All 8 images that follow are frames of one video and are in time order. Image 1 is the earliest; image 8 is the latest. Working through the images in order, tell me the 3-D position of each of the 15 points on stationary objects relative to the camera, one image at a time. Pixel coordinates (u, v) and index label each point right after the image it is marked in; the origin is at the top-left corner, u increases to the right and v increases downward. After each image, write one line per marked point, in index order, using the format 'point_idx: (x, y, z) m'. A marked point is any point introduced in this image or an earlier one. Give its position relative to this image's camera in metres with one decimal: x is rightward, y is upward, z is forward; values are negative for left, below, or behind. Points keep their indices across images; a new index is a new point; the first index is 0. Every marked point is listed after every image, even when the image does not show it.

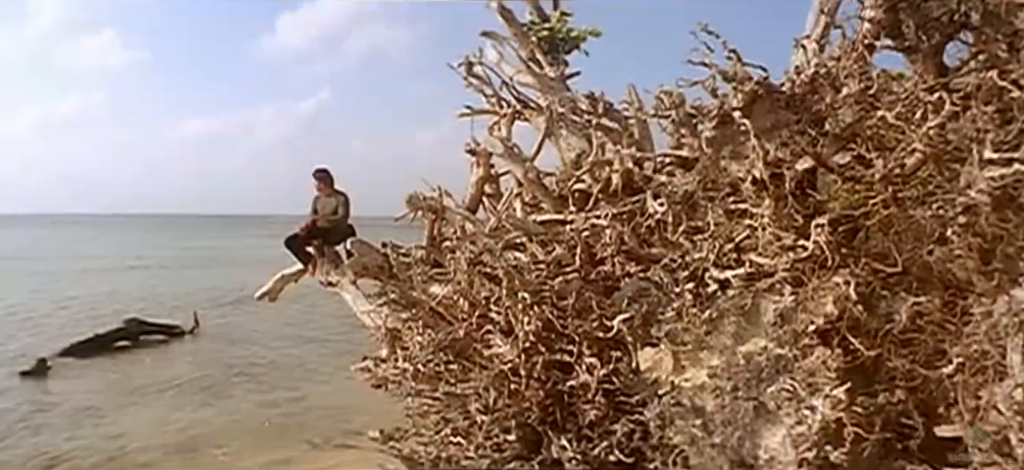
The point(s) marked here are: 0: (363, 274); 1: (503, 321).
0: (-1.2, -0.3, +6.3) m
1: (-0.1, -0.6, +4.9) m
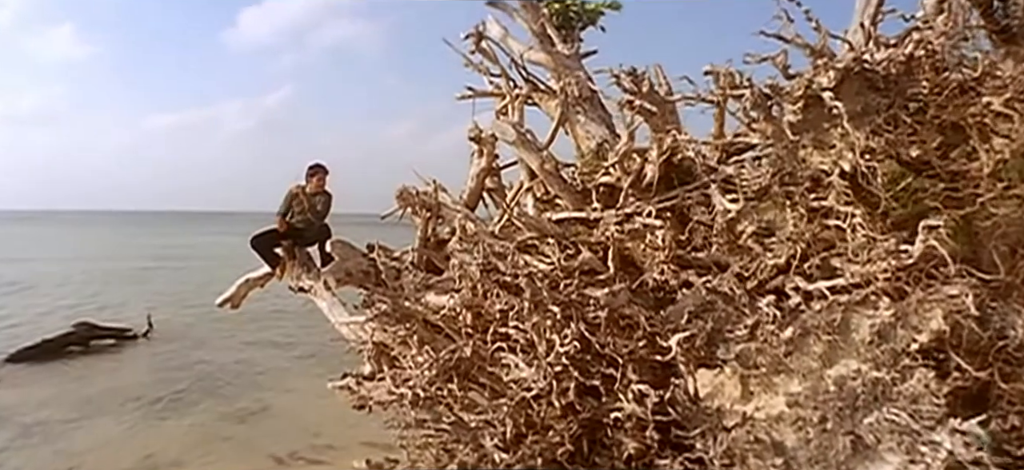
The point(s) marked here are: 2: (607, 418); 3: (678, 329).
0: (-1.2, -0.3, +5.4) m
1: (+0.1, -0.6, +4.2) m
2: (+0.5, -1.0, +3.9) m
3: (+0.9, -0.5, +3.9) m
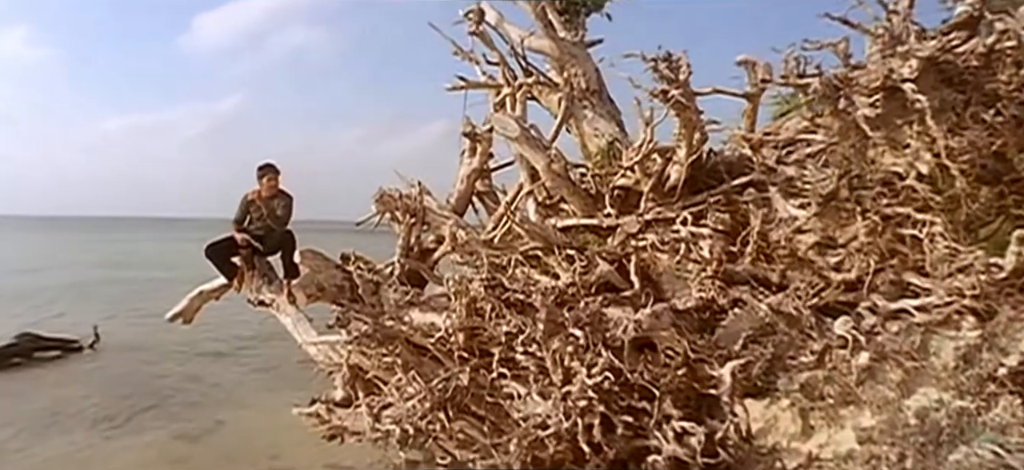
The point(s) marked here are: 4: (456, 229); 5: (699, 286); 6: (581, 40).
0: (-1.2, -0.4, +4.7) m
1: (+0.1, -0.6, +3.6) m
2: (+0.6, -1.0, +3.3) m
3: (+1.0, -0.5, +3.4) m
4: (-0.3, 0.0, +4.5) m
5: (+1.0, -0.3, +3.7) m
6: (+0.4, +1.2, +4.6) m
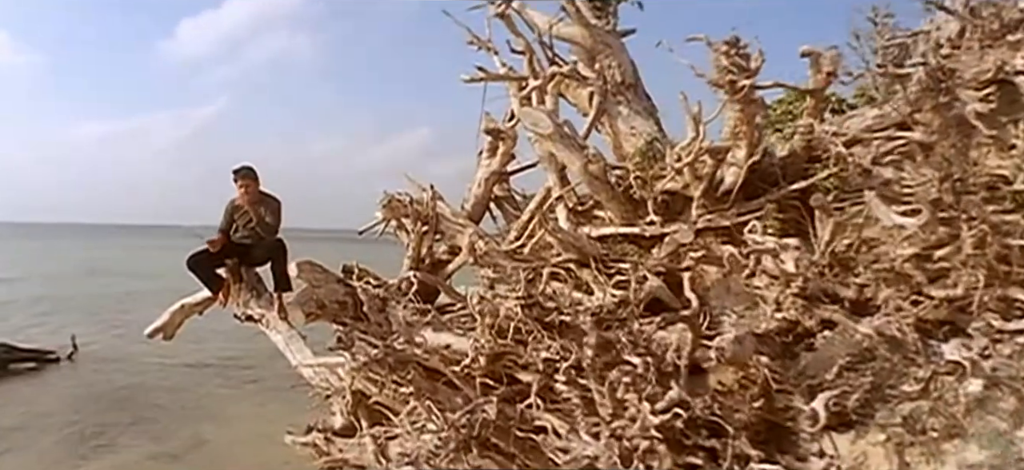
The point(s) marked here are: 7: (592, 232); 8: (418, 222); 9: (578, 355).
0: (-1.1, -0.5, +4.2) m
1: (+0.3, -0.7, +3.1) m
2: (+0.7, -1.0, +2.8) m
3: (+1.2, -0.6, +2.9) m
4: (-0.2, 0.0, +4.0) m
5: (+1.1, -0.3, +3.2) m
6: (+0.6, +1.1, +4.1) m
7: (+0.4, 0.0, +3.9) m
8: (-0.5, +0.1, +4.2) m
9: (+0.3, -0.5, +3.2) m
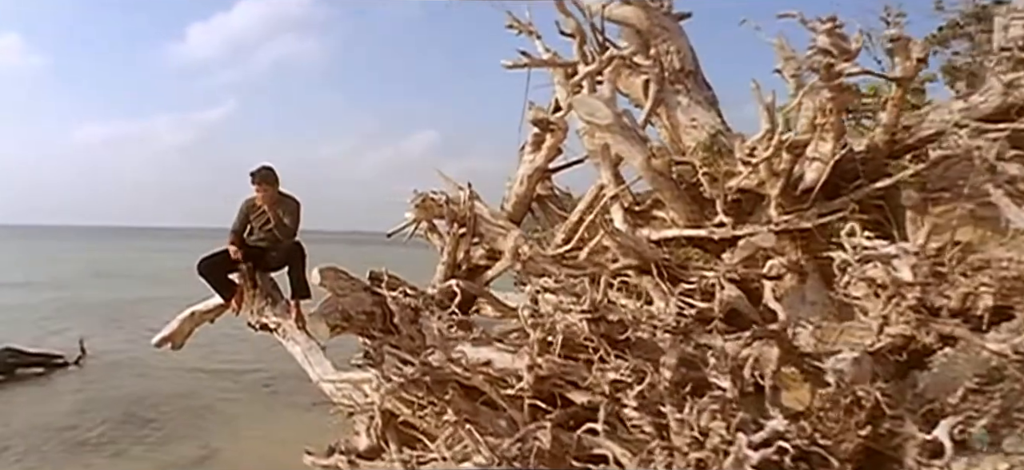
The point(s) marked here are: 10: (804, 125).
0: (-0.9, -0.5, +3.8) m
1: (+0.5, -0.7, +2.7) m
2: (+1.0, -1.1, +2.4) m
3: (+1.4, -0.6, +2.5) m
4: (0.0, 0.0, +3.6) m
5: (+1.4, -0.3, +2.8) m
6: (+0.8, +1.1, +3.7) m
7: (+0.6, 0.0, +3.5) m
8: (-0.3, +0.1, +3.8) m
9: (+0.5, -0.5, +2.7) m
10: (+1.4, +0.5, +3.6) m
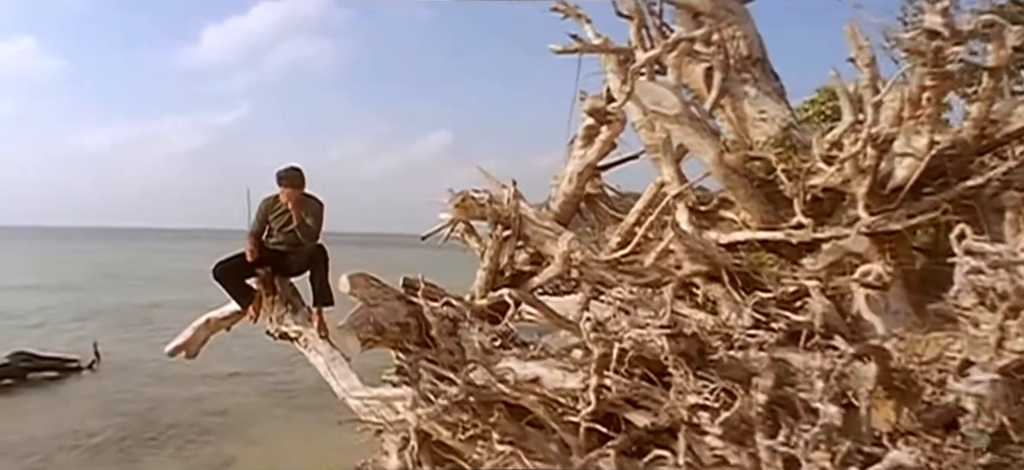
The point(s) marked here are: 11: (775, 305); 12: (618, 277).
0: (-0.6, -0.5, +3.4) m
1: (+0.7, -0.7, +2.3) m
2: (+1.2, -1.1, +2.1) m
3: (+1.6, -0.6, +2.1) m
4: (+0.3, 0.0, +3.3) m
5: (+1.6, -0.3, +2.4) m
6: (+1.0, +1.1, +3.4) m
7: (+0.9, 0.0, +3.1) m
8: (-0.1, +0.1, +3.4) m
9: (+0.7, -0.5, +2.4) m
10: (+1.6, +0.5, +3.2) m
11: (+1.1, -0.3, +3.0) m
12: (+0.4, -0.2, +3.1) m
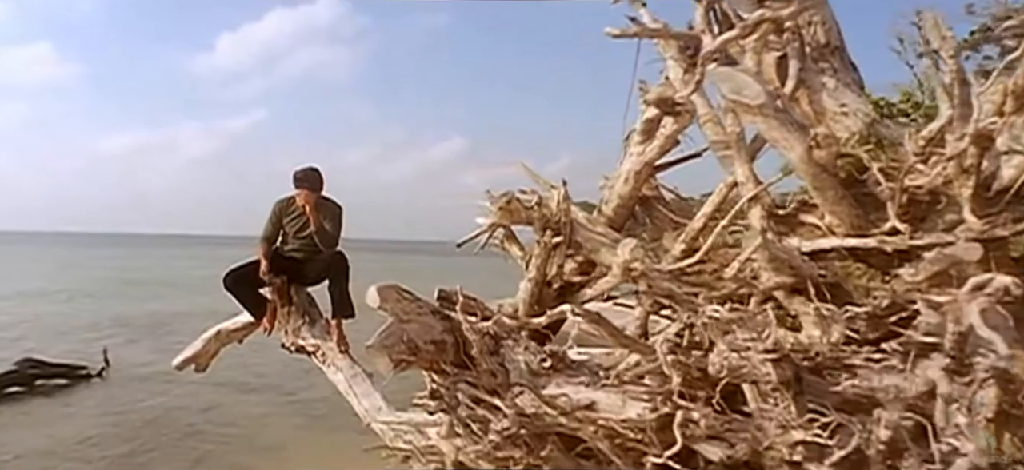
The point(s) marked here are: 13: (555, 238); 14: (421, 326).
0: (-0.4, -0.5, +3.0) m
1: (+0.9, -0.7, +1.9) m
2: (+1.3, -1.1, +1.7) m
3: (+1.8, -0.6, +1.7) m
4: (+0.5, -0.1, +2.9) m
5: (+1.8, -0.4, +2.0) m
6: (+1.2, +1.1, +3.0) m
7: (+1.1, 0.0, +2.7) m
8: (+0.1, 0.0, +3.0) m
9: (+0.9, -0.6, +2.0) m
10: (+1.8, +0.5, +2.8) m
11: (+1.3, -0.3, +2.7) m
12: (+0.6, -0.2, +2.7) m
13: (+0.2, 0.0, +3.0) m
14: (-0.4, -0.4, +3.0) m
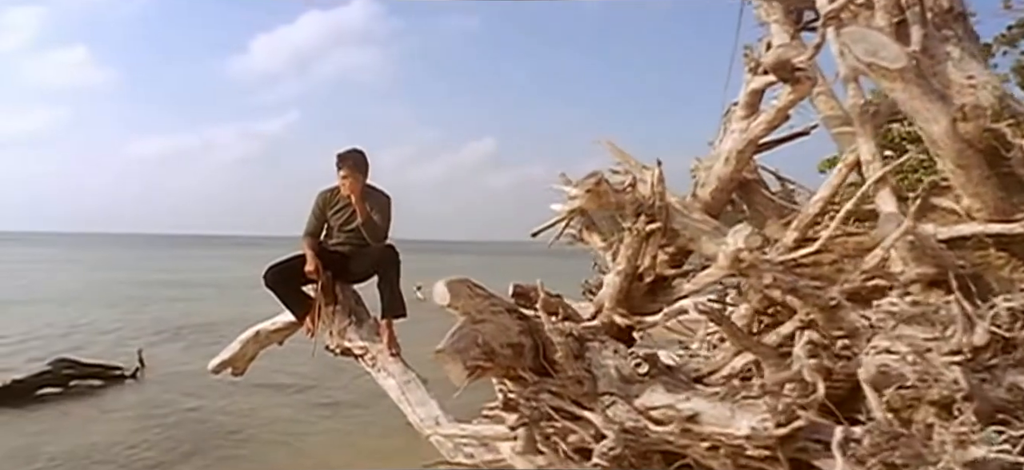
0: (-0.1, -0.5, +2.7) m
1: (+1.2, -0.7, +1.6) m
2: (+1.6, -1.0, +1.3) m
3: (+2.1, -0.6, +1.3) m
4: (+0.8, 0.0, +2.5) m
5: (+2.0, -0.3, +1.6) m
6: (+1.5, +1.1, +2.6) m
7: (+1.3, 0.0, +2.3) m
8: (+0.4, +0.1, +2.7) m
9: (+1.2, -0.5, +1.6) m
10: (+2.1, +0.5, +2.4) m
11: (+1.6, -0.3, +2.3) m
12: (+0.9, -0.1, +2.3) m
13: (+0.5, 0.0, +2.7) m
14: (-0.1, -0.3, +2.6) m
